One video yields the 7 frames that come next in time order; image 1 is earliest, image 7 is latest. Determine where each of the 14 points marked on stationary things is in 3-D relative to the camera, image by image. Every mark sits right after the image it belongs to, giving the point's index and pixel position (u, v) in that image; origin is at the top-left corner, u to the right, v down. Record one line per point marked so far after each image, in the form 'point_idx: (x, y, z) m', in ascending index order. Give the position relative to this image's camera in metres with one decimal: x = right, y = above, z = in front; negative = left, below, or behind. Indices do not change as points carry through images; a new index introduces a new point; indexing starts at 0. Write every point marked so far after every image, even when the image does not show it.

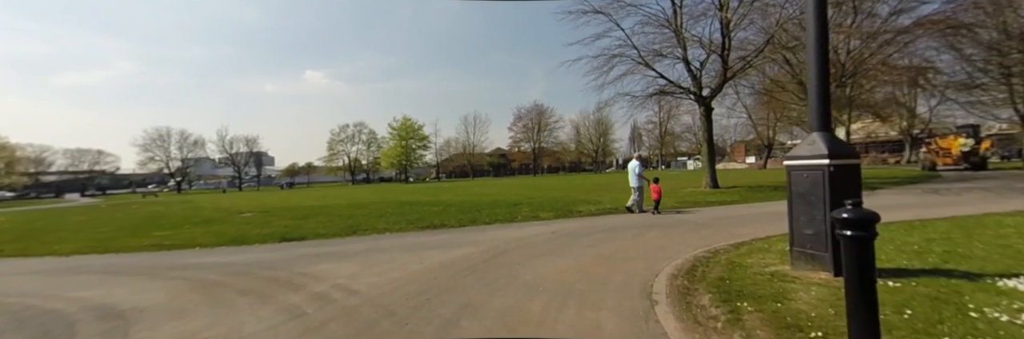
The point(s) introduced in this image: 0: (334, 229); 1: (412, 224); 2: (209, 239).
0: (-5.3, -1.8, +12.2) m
1: (-3.1, -1.6, +12.6) m
2: (-8.4, -1.9, +11.4) m
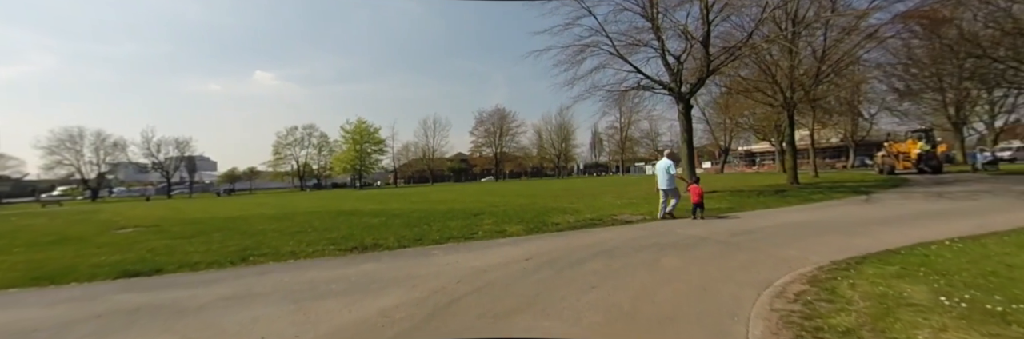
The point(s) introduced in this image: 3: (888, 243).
0: (-6.2, -1.8, +8.7) m
1: (-4.1, -1.7, +9.3) m
2: (-9.2, -1.9, +7.6) m
3: (+7.2, -1.6, +7.7) m
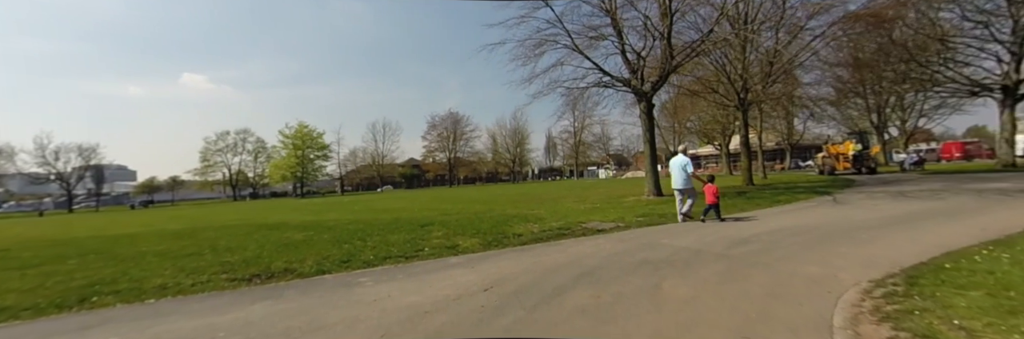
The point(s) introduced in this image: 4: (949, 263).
0: (-6.9, -1.9, +6.1) m
1: (-4.9, -1.7, +7.0) m
2: (-9.8, -2.0, +4.8) m
3: (+6.4, -1.5, +6.7) m
4: (+6.4, -1.4, +6.0) m
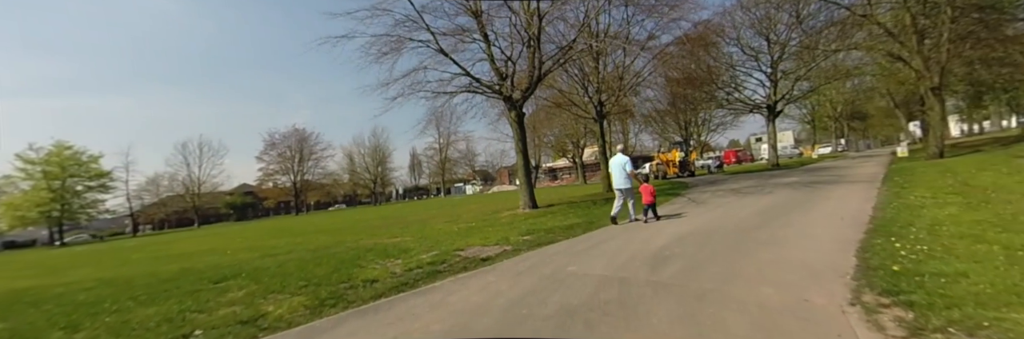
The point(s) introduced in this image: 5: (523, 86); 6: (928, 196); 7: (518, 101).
0: (-7.8, -2.2, +1.1) m
1: (-6.2, -2.0, +2.5) m
2: (-10.1, -2.4, -1.2) m
3: (+4.6, -1.3, +5.8) m
4: (+4.8, -1.2, +5.2) m
5: (+0.5, +3.9, +18.9) m
6: (+13.8, -0.9, +13.7) m
7: (+0.3, +3.2, +19.0) m
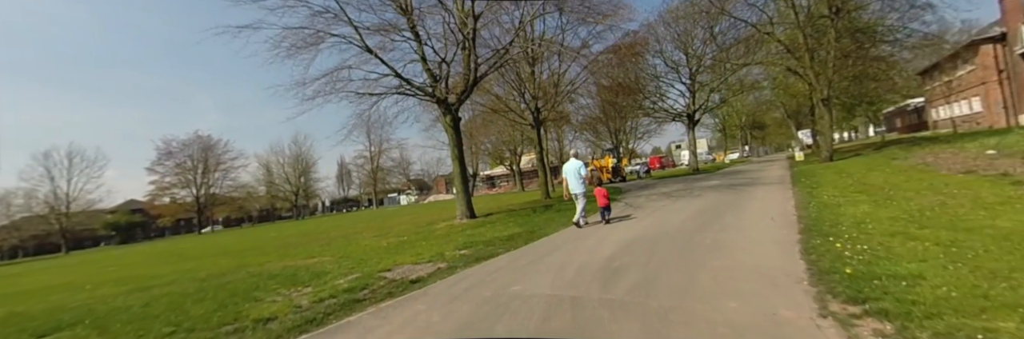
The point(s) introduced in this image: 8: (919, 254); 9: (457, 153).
0: (-7.8, -2.3, -1.0) m
1: (-6.4, -2.1, +0.7) m
2: (-9.7, -2.5, -3.6) m
3: (+3.8, -1.3, +5.6) m
4: (+4.1, -1.2, +5.0) m
5: (-2.4, +3.5, +18.0) m
6: (+11.7, -0.9, +14.8) m
7: (-2.6, +2.9, +18.1) m
8: (+5.2, -1.1, +5.2) m
9: (-2.4, +0.7, +17.9) m
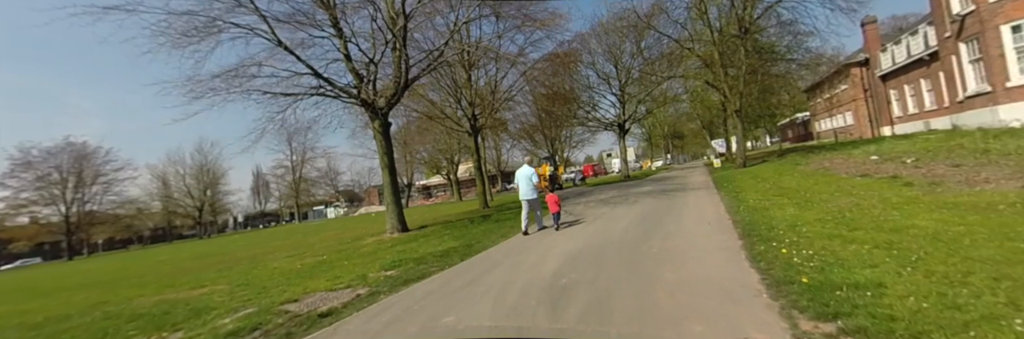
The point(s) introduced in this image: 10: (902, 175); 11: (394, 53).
0: (-7.5, -2.3, -3.0) m
1: (-6.3, -2.2, -1.1) m
2: (-9.0, -2.5, -5.9) m
3: (+3.0, -1.4, +5.3) m
4: (+3.3, -1.3, +4.7) m
5: (-5.0, +3.1, +16.7) m
6: (+9.4, -1.1, +15.5) m
7: (-5.2, +2.5, +16.7) m
8: (+4.4, -1.1, +5.1) m
9: (-5.0, +0.3, +16.5) m
10: (+16.5, -0.2, +17.5) m
11: (-4.6, +4.6, +16.3) m
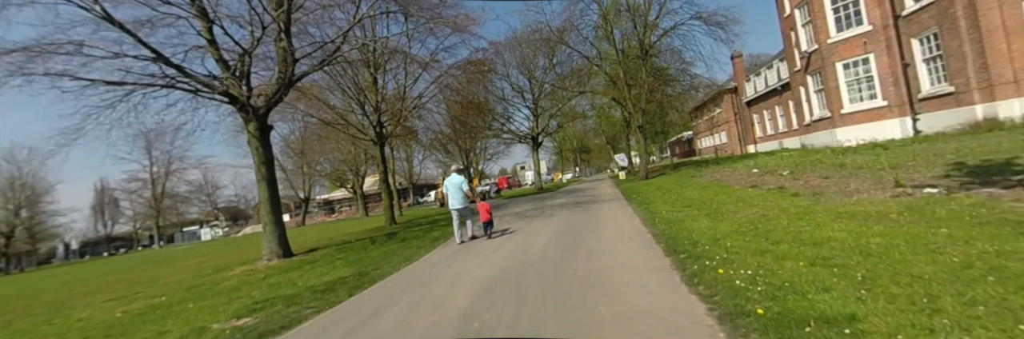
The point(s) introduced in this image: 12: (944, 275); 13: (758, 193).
0: (-6.6, -2.2, -5.8) m
1: (-5.9, -2.1, -3.8) m
2: (-7.6, -2.2, -8.9) m
3: (+1.9, -1.5, +4.4) m
4: (+2.4, -1.4, +4.0) m
5: (-8.3, +2.7, +14.1) m
6: (+6.1, -1.5, +15.8) m
7: (-8.4, +2.0, +14.1) m
8: (+3.3, -1.2, +4.6) m
9: (-8.2, -0.1, +13.9) m
10: (+12.7, -0.8, +19.2) m
11: (-7.8, +4.2, +13.9) m
12: (+4.3, -1.1, +4.2) m
13: (+10.6, -1.0, +17.7) m
